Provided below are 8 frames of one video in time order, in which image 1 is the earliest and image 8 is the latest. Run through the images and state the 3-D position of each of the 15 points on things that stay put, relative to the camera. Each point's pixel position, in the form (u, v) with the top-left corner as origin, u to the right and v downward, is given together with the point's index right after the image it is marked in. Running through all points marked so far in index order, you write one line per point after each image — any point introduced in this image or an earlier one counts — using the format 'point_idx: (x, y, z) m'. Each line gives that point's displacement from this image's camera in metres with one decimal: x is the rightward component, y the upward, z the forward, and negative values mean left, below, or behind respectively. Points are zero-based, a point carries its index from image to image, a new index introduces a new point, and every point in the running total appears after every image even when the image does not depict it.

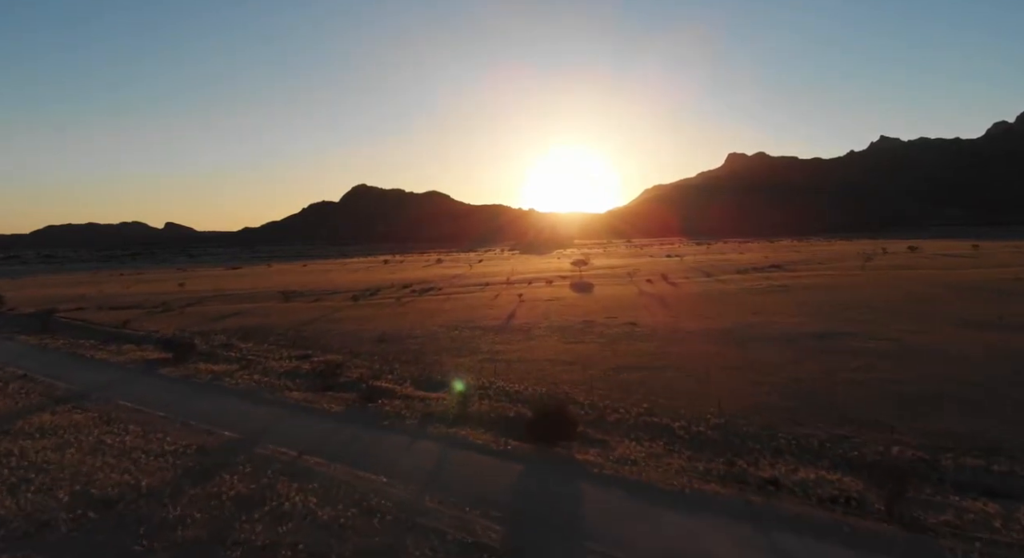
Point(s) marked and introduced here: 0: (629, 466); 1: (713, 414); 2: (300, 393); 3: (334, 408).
0: (+2.3, -3.7, +11.3) m
1: (+5.0, -3.4, +14.2) m
2: (-6.5, -3.5, +17.2) m
3: (-5.0, -3.6, +15.8) m
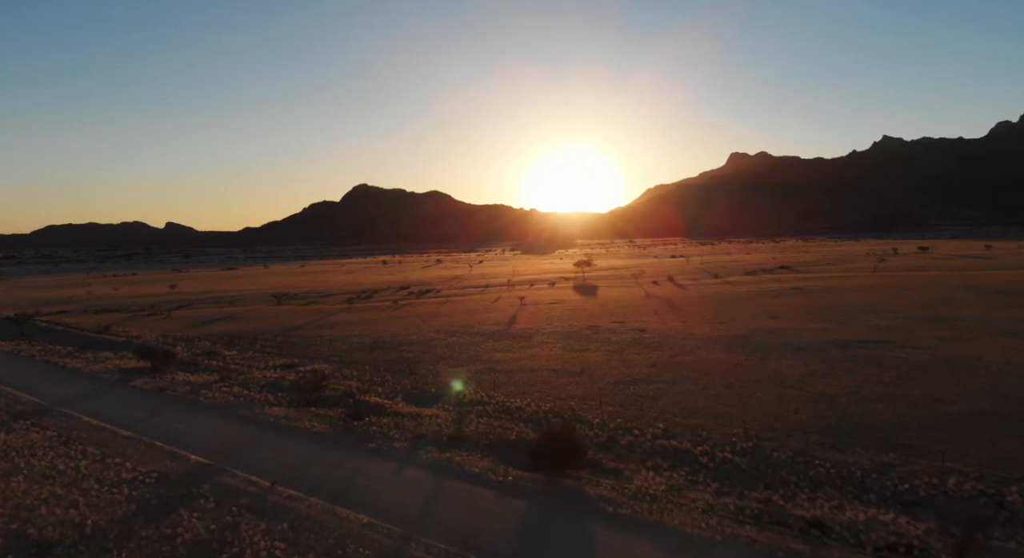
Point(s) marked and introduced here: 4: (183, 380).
0: (+2.3, -3.8, +9.8) m
1: (+5.0, -3.5, +12.7) m
2: (-6.4, -3.6, +15.7) m
3: (-4.9, -3.7, +14.3) m
4: (-11.3, -3.5, +19.4) m
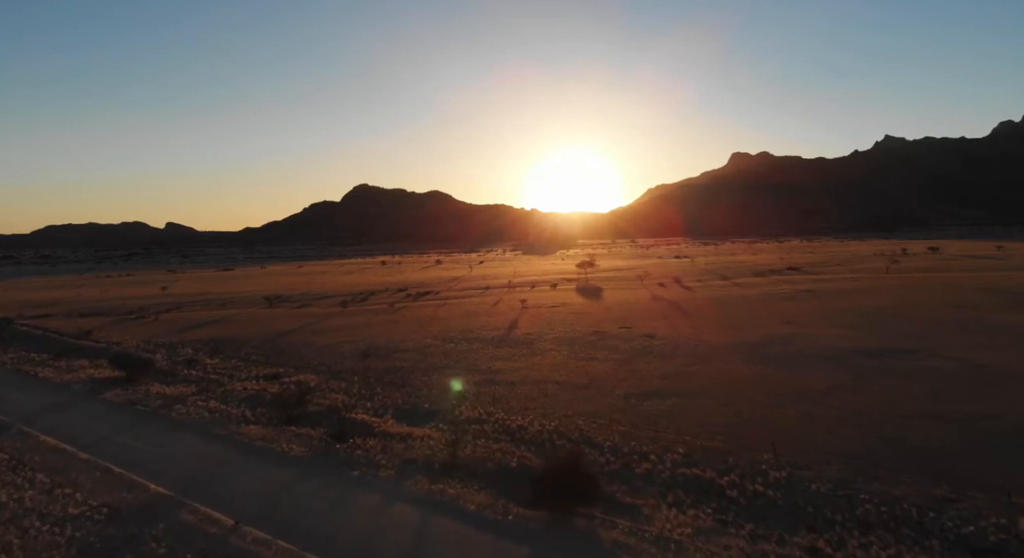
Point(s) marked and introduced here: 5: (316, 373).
0: (+2.3, -4.0, +8.3) m
1: (+5.1, -3.7, +11.2) m
2: (-6.4, -3.8, +14.3) m
3: (-4.9, -3.8, +12.8) m
4: (-11.2, -3.6, +18.0) m
5: (-6.7, -3.2, +19.5) m
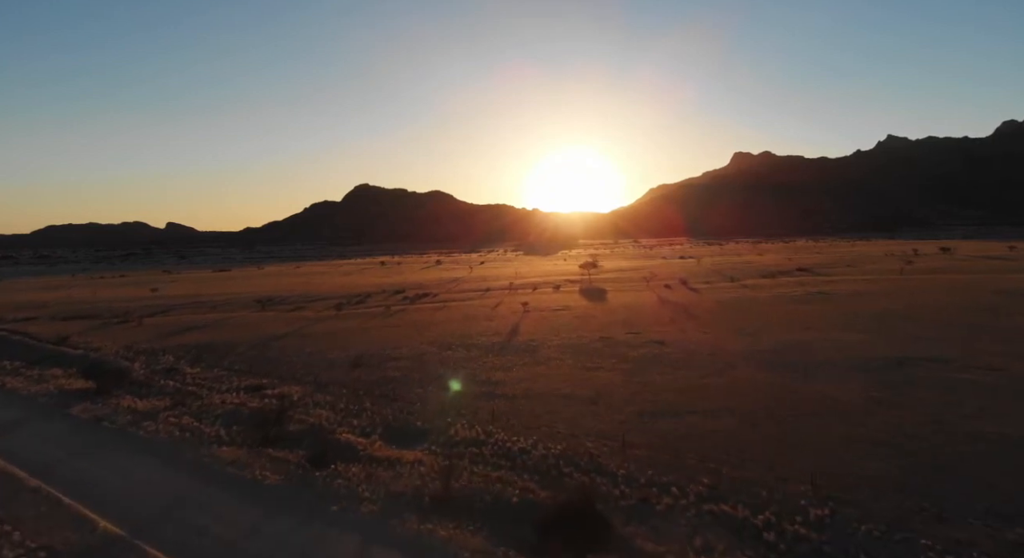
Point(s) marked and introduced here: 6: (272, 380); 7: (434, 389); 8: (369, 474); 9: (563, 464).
0: (+2.4, -4.1, +6.9) m
1: (+5.1, -3.8, +9.8) m
2: (-6.4, -3.9, +12.8) m
3: (-4.9, -4.0, +11.4) m
4: (-11.2, -3.7, +16.5) m
5: (-6.7, -3.4, +18.0) m
6: (-7.9, -3.4, +18.8) m
7: (-2.4, -3.3, +17.1) m
8: (-2.8, -3.9, +11.2) m
9: (+1.0, -3.7, +11.3) m
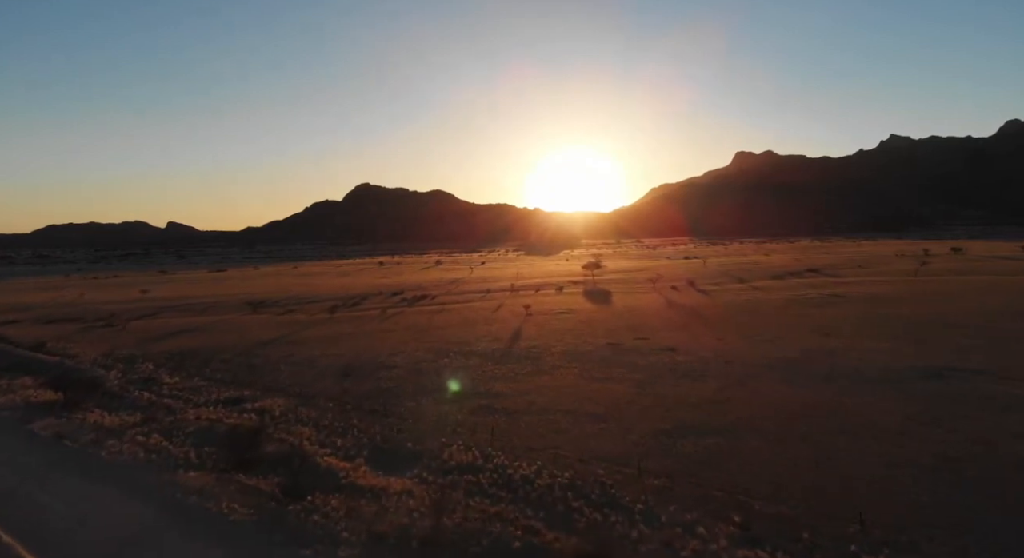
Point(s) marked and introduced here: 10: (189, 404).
0: (+2.4, -4.2, +5.5) m
1: (+5.1, -3.9, +8.4) m
2: (-6.4, -4.0, +11.5) m
3: (-4.9, -4.1, +10.0) m
4: (-11.2, -3.8, +15.2) m
5: (-6.7, -3.5, +16.7) m
6: (-7.9, -3.5, +17.4) m
7: (-2.3, -3.4, +15.7) m
8: (-2.8, -4.0, +9.9) m
9: (+1.0, -3.8, +9.9) m
10: (-9.4, -3.6, +16.5) m
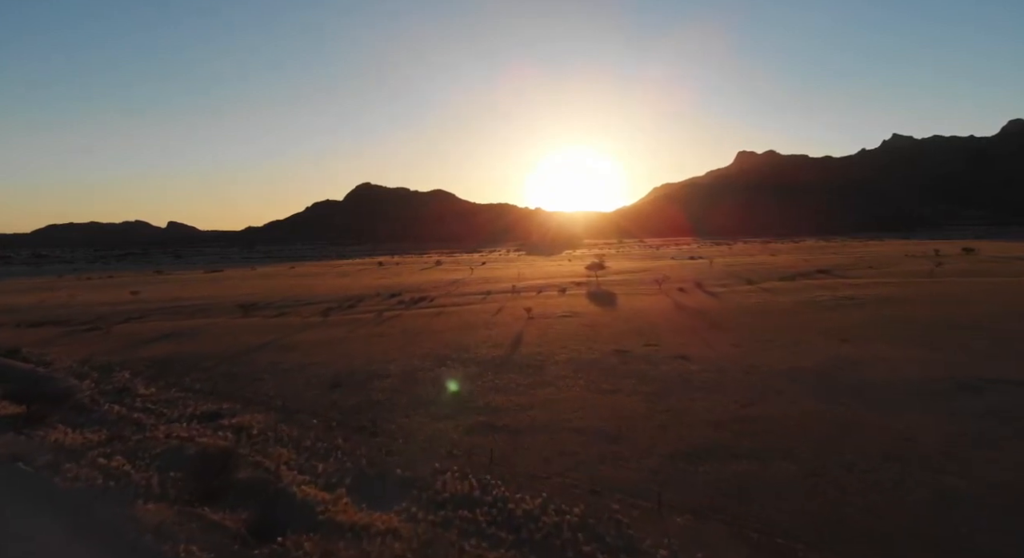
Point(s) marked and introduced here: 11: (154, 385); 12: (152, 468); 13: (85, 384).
0: (+2.4, -4.3, +4.1) m
1: (+5.1, -4.0, +7.0) m
2: (-6.3, -4.1, +10.1) m
3: (-4.8, -4.2, +8.7) m
4: (-11.1, -3.9, +13.8) m
5: (-6.6, -3.6, +15.3) m
6: (-7.9, -3.6, +16.1) m
7: (-2.3, -3.5, +14.3) m
8: (-2.8, -4.1, +8.5) m
9: (+1.1, -3.9, +8.5) m
10: (-9.4, -3.7, +15.2) m
11: (-11.7, -3.4, +18.6) m
12: (-7.6, -3.9, +12.0) m
13: (-14.2, -3.4, +18.9) m
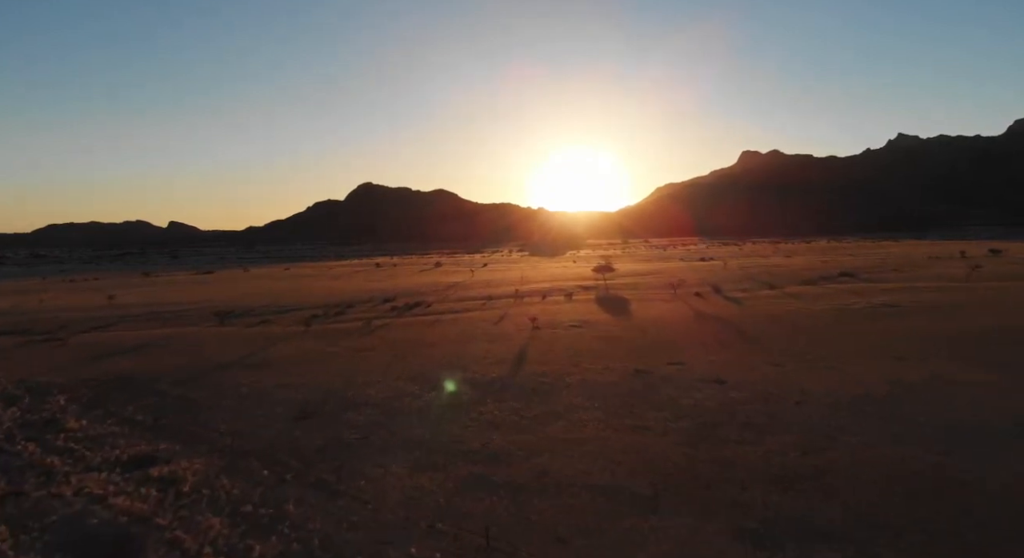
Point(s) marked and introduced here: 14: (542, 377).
0: (+2.4, -4.6, +1.1) m
1: (+5.1, -4.3, +4.0) m
2: (-6.3, -4.4, +7.2) m
3: (-4.8, -4.4, +5.7) m
4: (-11.1, -4.2, +10.9) m
5: (-6.6, -3.8, +12.4) m
6: (-7.8, -3.8, +13.1) m
7: (-2.2, -3.8, +11.4) m
8: (-2.7, -4.3, +5.5) m
9: (+1.1, -4.1, +5.5) m
10: (-9.3, -4.0, +12.2) m
11: (-11.6, -3.7, +15.6) m
12: (-7.5, -4.2, +9.0) m
13: (-14.1, -3.7, +16.0) m
14: (+0.9, -3.1, +17.9) m
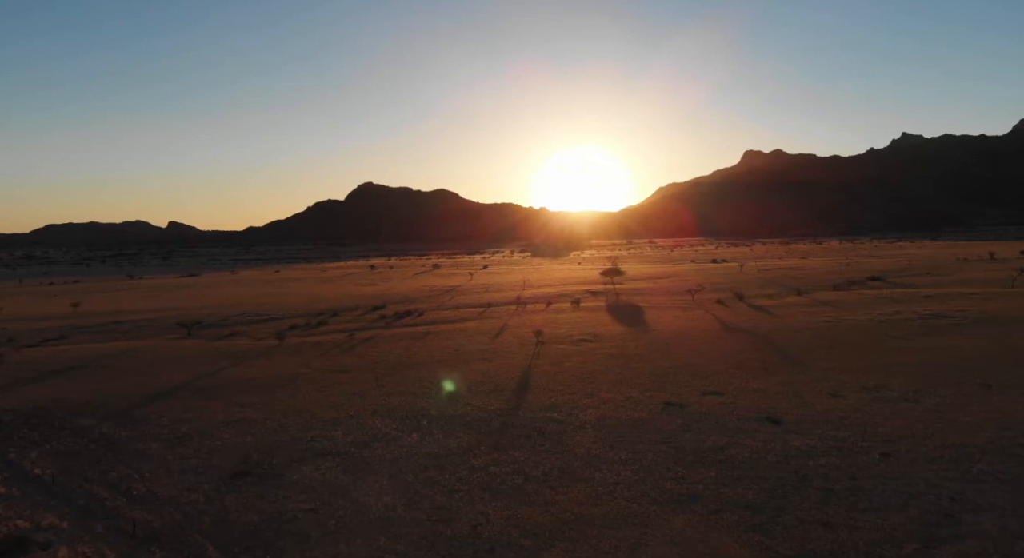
0: (+2.4, -4.9, -2.2) m
1: (+5.2, -4.6, +0.6) m
2: (-6.3, -4.7, +3.8) m
3: (-4.8, -4.7, +2.4) m
4: (-11.0, -4.5, +7.6) m
5: (-6.5, -4.1, +9.0) m
6: (-7.8, -4.1, +9.8) m
7: (-2.2, -4.1, +8.0) m
8: (-2.7, -4.6, +2.2) m
9: (+1.1, -4.5, +2.2) m
10: (-9.3, -4.3, +8.9) m
11: (-11.6, -4.0, +12.3) m
12: (-7.5, -4.5, +5.7) m
13: (-14.0, -4.0, +12.7) m
14: (+0.9, -3.4, +14.5) m
